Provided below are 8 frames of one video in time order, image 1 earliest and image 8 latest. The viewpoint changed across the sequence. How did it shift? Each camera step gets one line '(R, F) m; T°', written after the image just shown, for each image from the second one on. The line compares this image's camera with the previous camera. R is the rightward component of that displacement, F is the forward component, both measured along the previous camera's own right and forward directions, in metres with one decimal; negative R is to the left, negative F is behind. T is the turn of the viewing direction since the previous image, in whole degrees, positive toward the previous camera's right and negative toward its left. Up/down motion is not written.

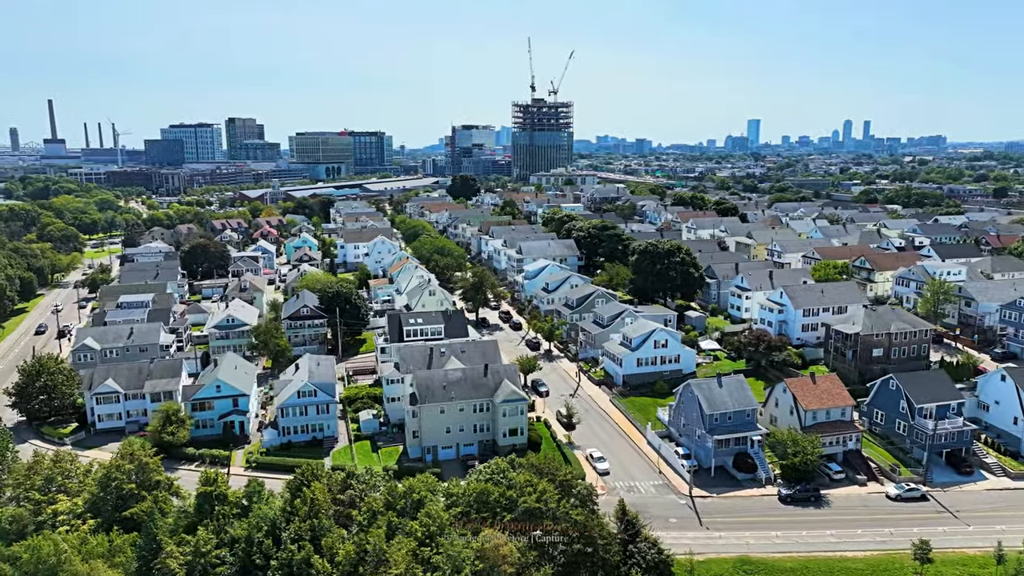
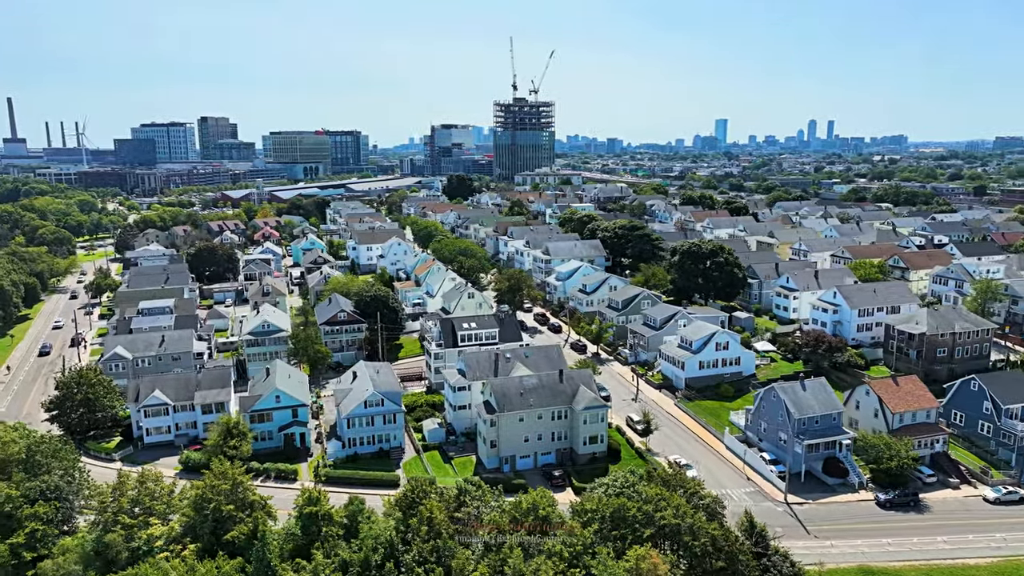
(-5.4, +1.3) m; +2°
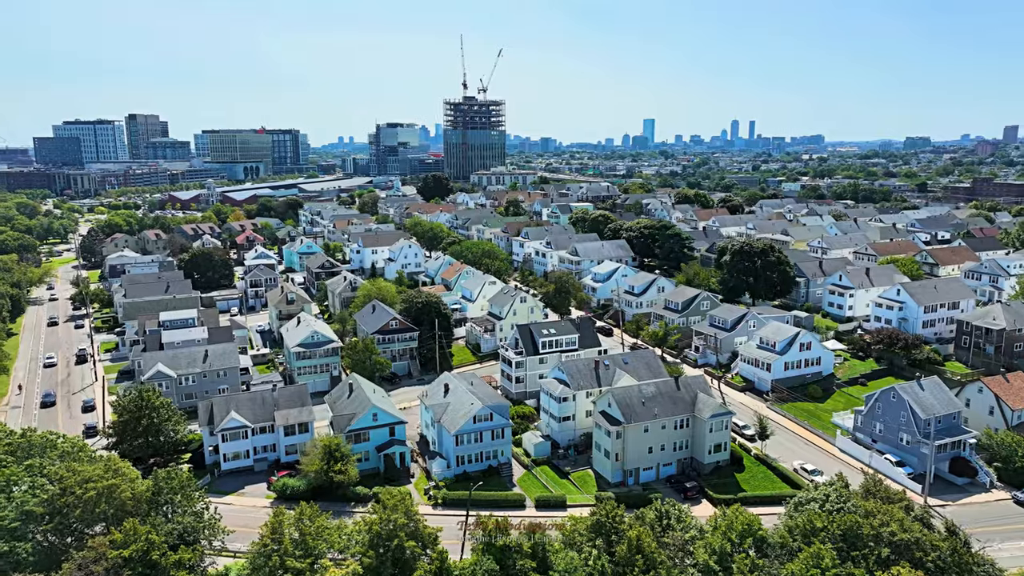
(-9.0, +2.3) m; +5°
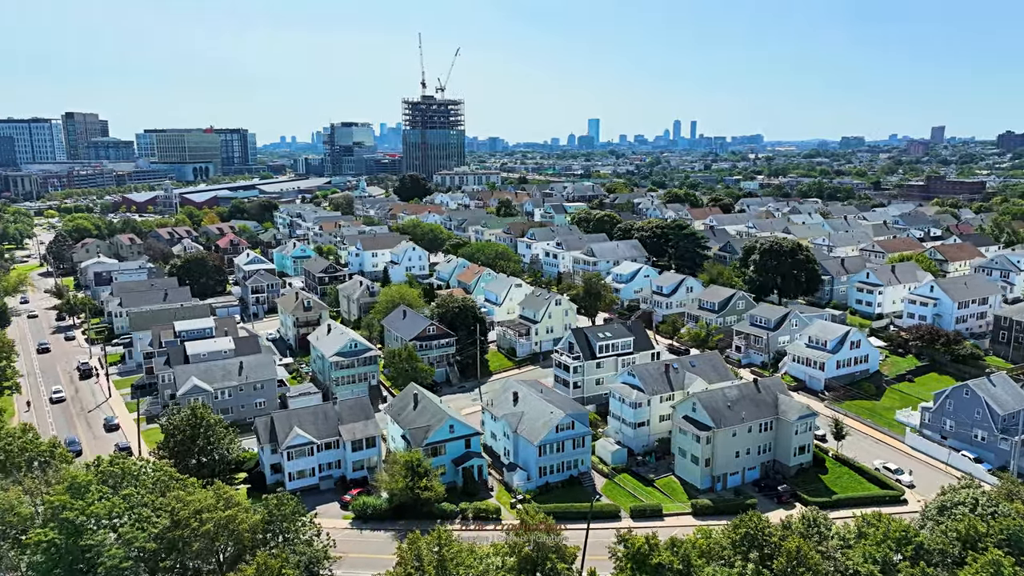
(-6.4, +1.4) m; +4°
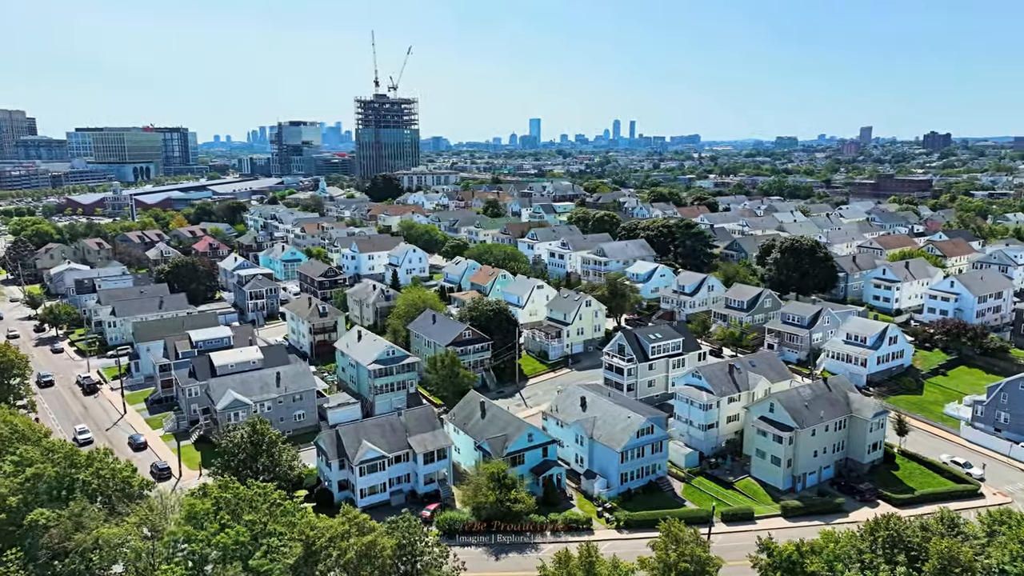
(-6.2, +1.3) m; +4°
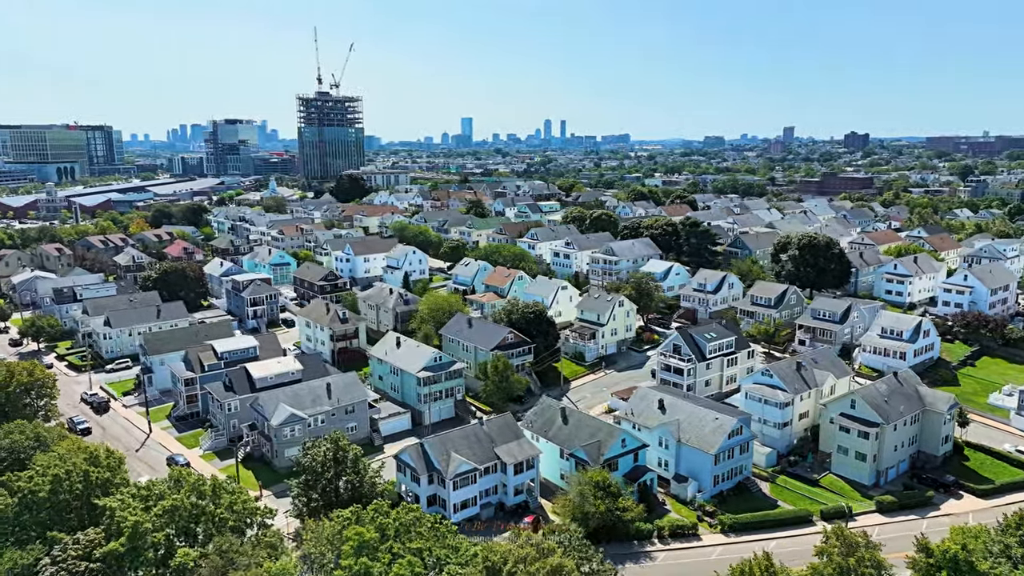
(-7.1, +1.4) m; +5°
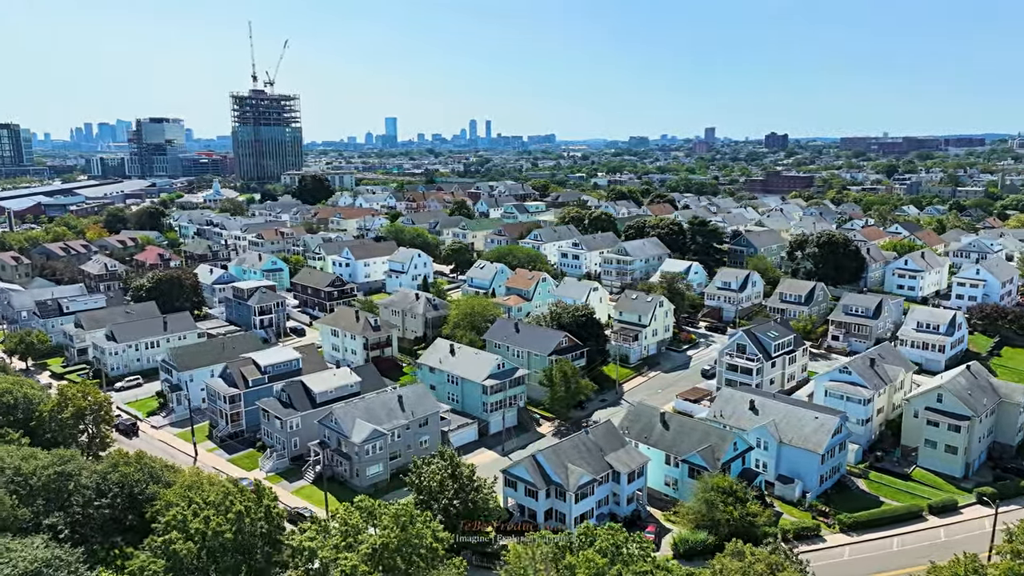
(-7.9, +1.6) m; +6°
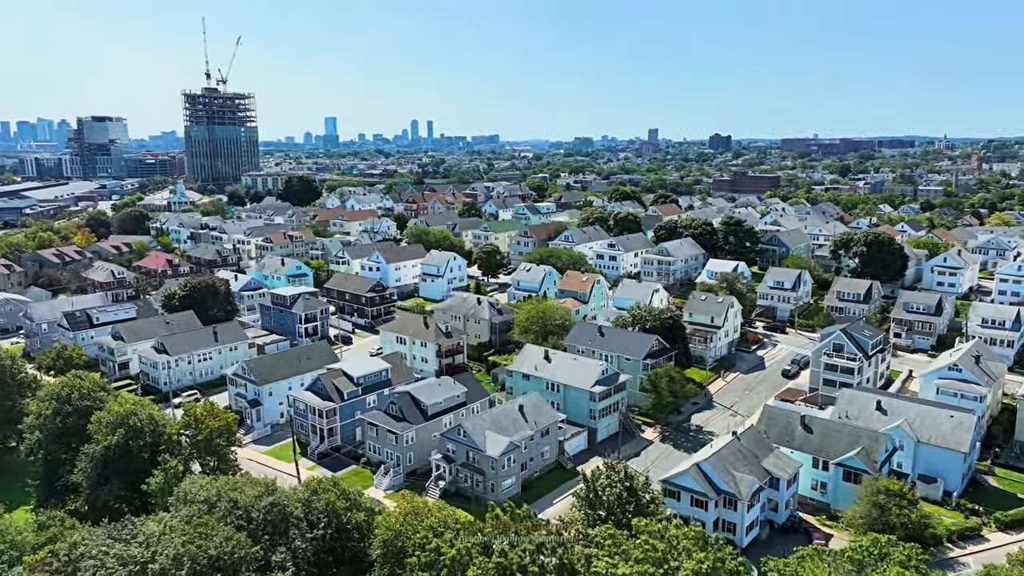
(-9.1, +1.5) m; +4°
